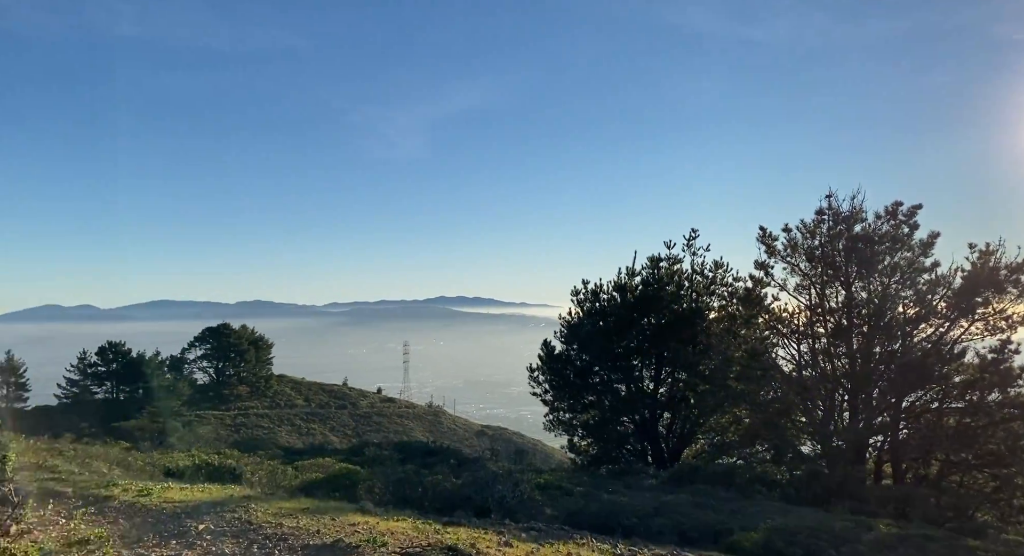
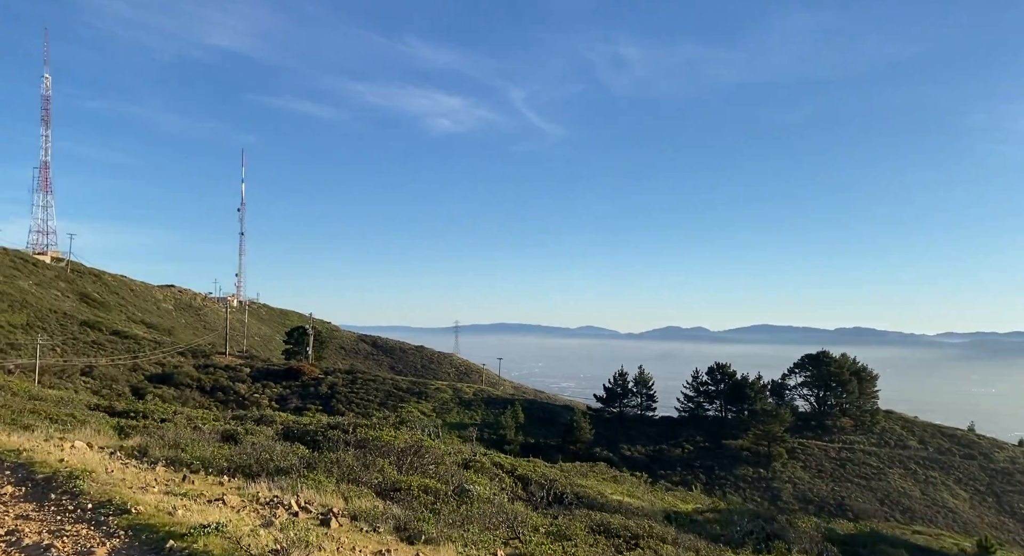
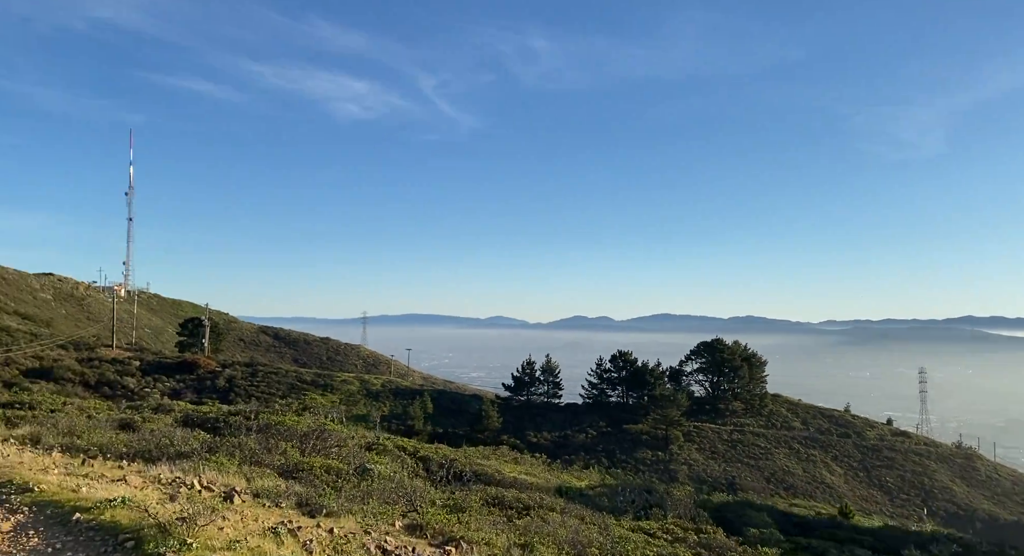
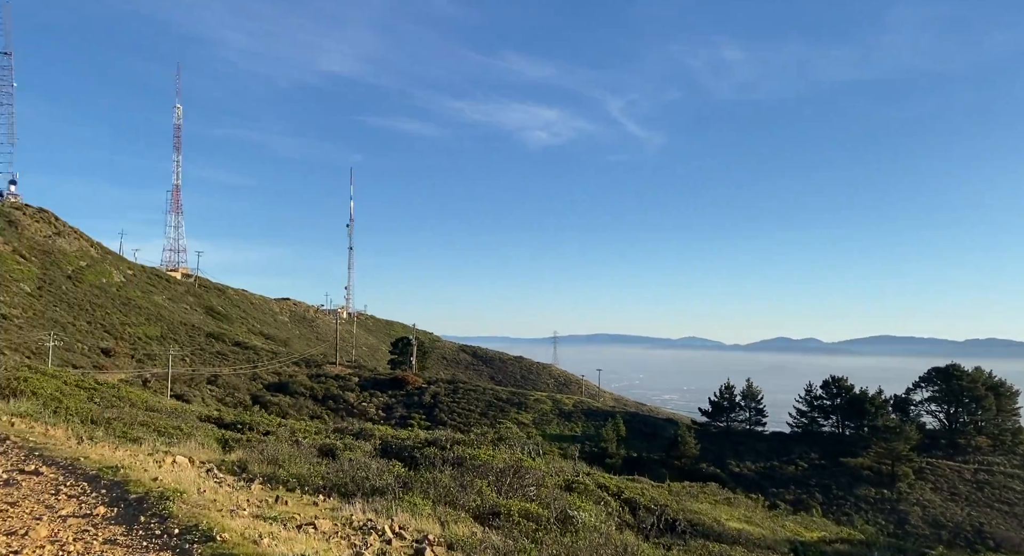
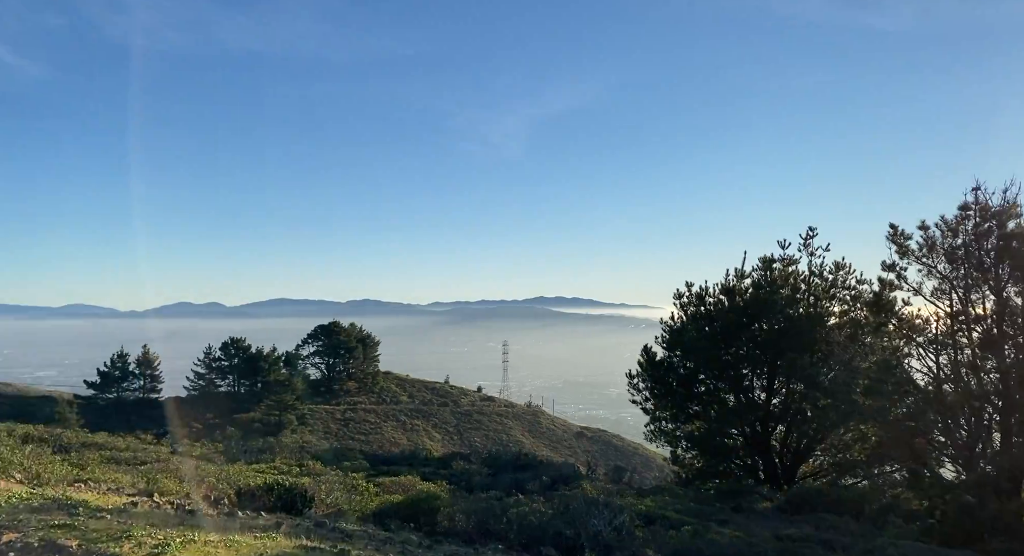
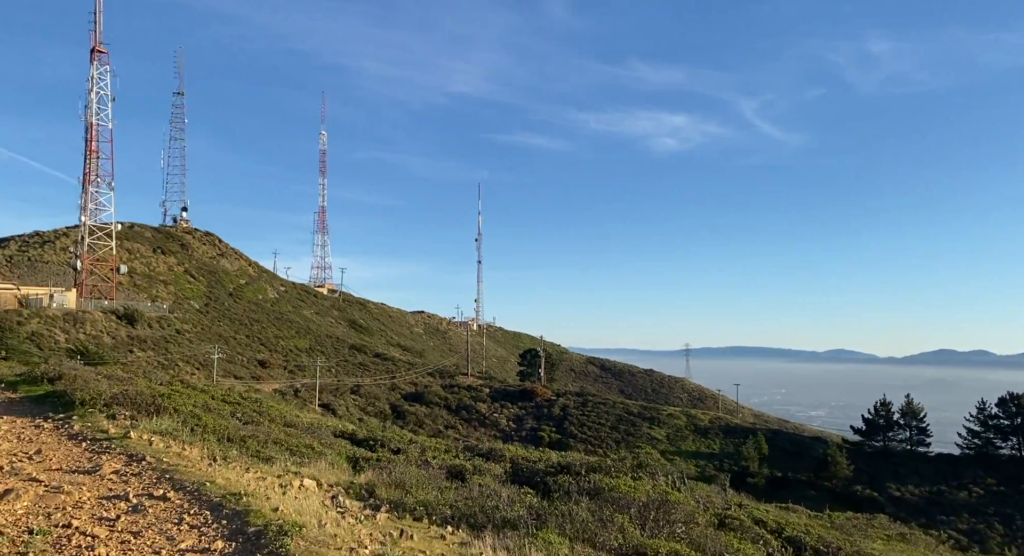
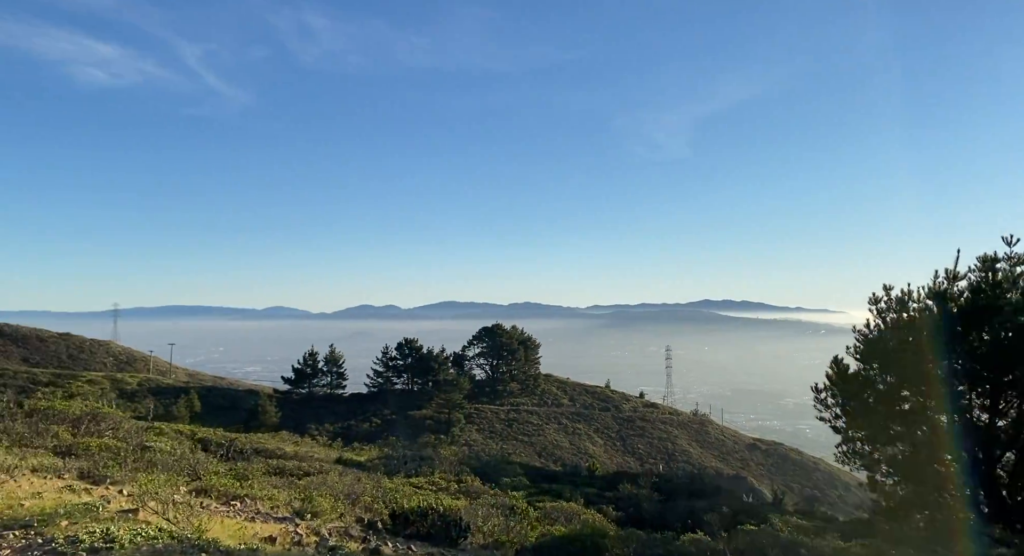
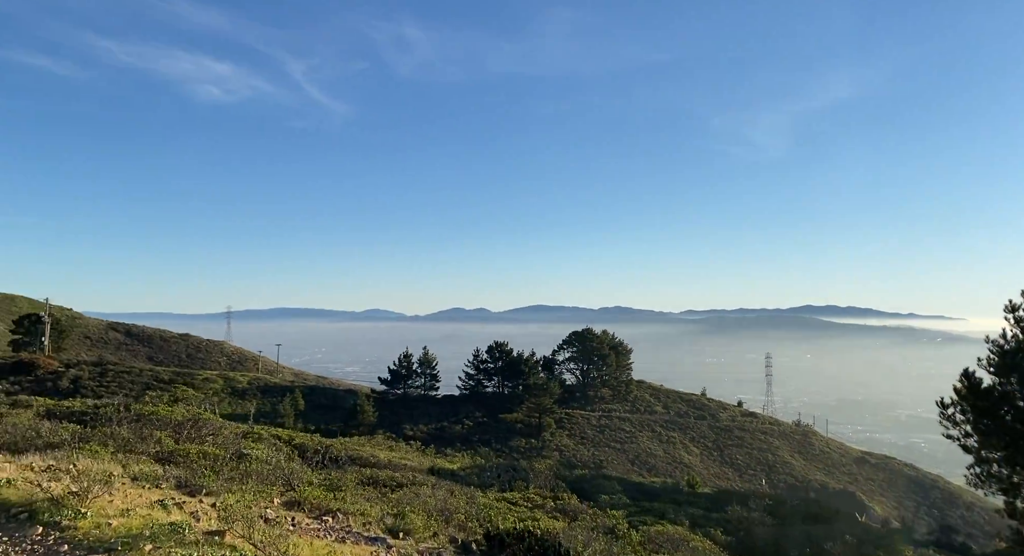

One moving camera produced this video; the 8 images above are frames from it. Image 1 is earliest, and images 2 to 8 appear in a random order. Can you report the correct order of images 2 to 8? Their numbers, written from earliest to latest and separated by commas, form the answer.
5, 7, 8, 3, 2, 4, 6
